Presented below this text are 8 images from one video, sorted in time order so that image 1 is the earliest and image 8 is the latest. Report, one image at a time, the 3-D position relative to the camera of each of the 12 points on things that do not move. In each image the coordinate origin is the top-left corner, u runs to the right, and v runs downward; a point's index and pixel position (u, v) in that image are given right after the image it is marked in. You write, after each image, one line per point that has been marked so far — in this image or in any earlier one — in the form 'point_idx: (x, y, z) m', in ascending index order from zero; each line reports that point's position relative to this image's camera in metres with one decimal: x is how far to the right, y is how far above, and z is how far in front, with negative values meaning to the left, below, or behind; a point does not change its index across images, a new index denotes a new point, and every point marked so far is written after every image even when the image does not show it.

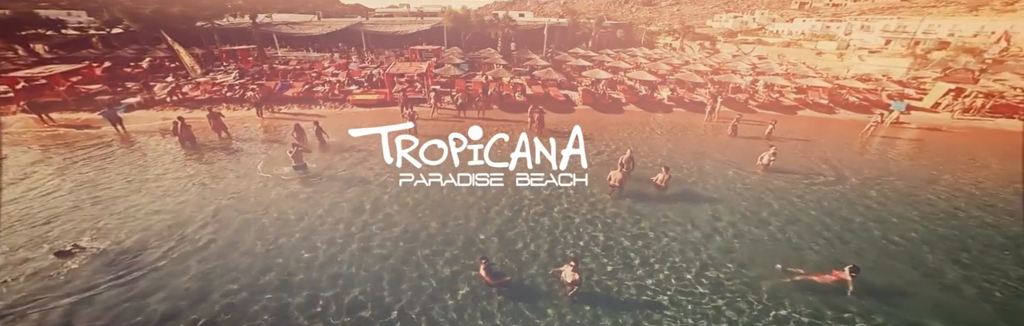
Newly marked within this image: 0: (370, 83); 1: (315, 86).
0: (-4.6, +2.2, +8.9) m
1: (-5.4, +2.0, +8.7) m
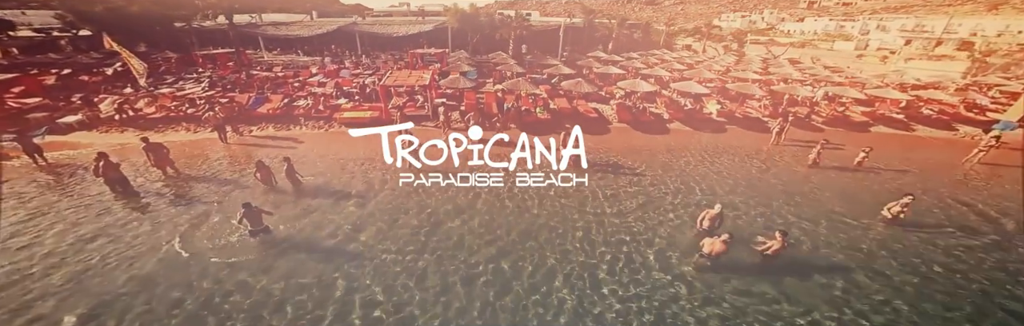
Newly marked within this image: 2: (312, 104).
0: (-4.1, +1.6, +7.5) m
1: (-5.0, +1.4, +7.3) m
2: (-4.6, +1.3, +7.3) m
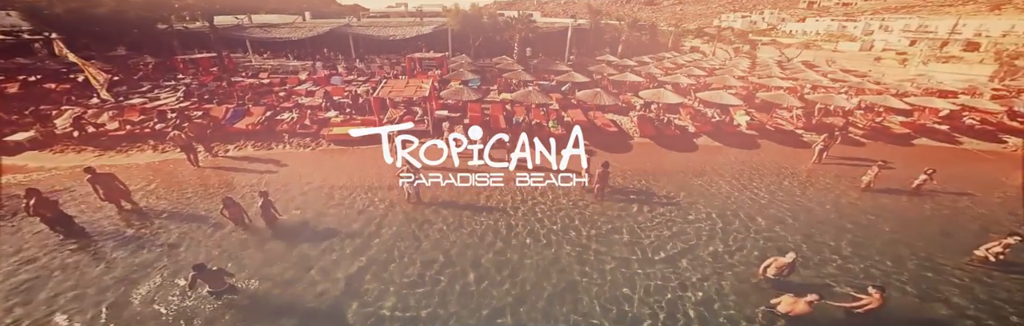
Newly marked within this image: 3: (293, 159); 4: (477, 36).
0: (-3.9, +1.2, +6.8) m
1: (-4.8, +1.0, +6.6) m
2: (-4.4, +0.9, +6.5) m
3: (-4.4, +0.1, +6.6) m
4: (-0.7, +2.6, +6.5) m
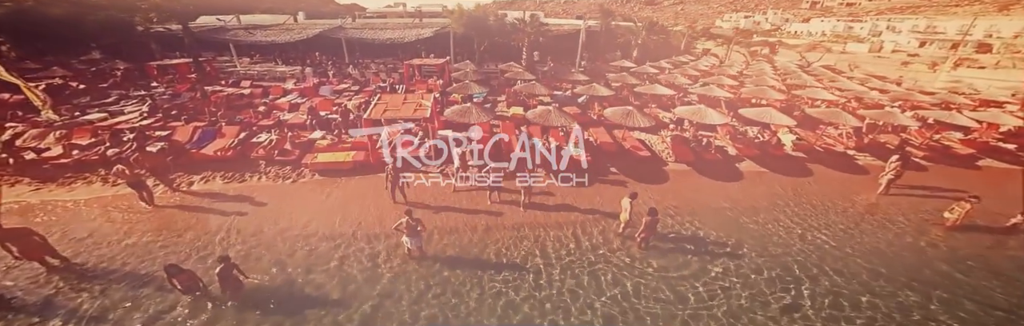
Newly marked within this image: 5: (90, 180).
0: (-3.7, +0.7, +5.9) m
1: (-4.6, +0.5, +5.7) m
2: (-4.1, +0.4, +5.7) m
3: (-4.1, -0.4, +5.7) m
4: (-0.5, +2.1, +5.6) m
5: (-7.0, -0.2, +5.4) m
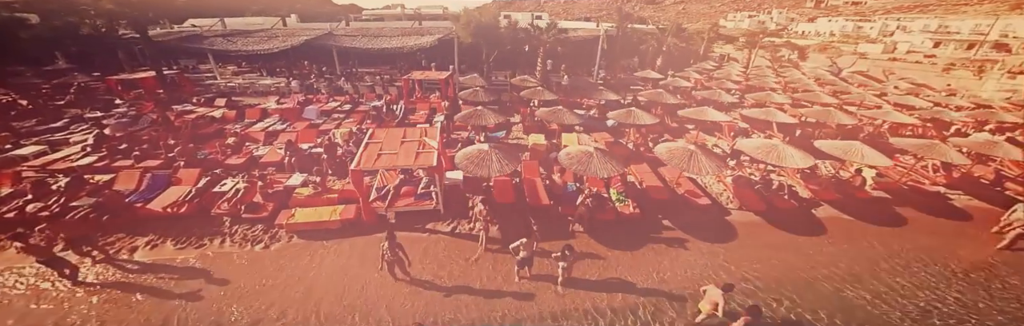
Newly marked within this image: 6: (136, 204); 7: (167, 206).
0: (-3.3, 0.0, +4.9) m
1: (-4.2, -0.2, +4.6) m
2: (-3.8, -0.3, +4.6) m
3: (-3.7, -1.1, +4.6) m
4: (-0.1, +1.4, +4.6) m
5: (-6.6, -0.9, +4.4) m
6: (-5.0, -0.5, +4.4) m
7: (-4.7, -0.4, +4.4) m
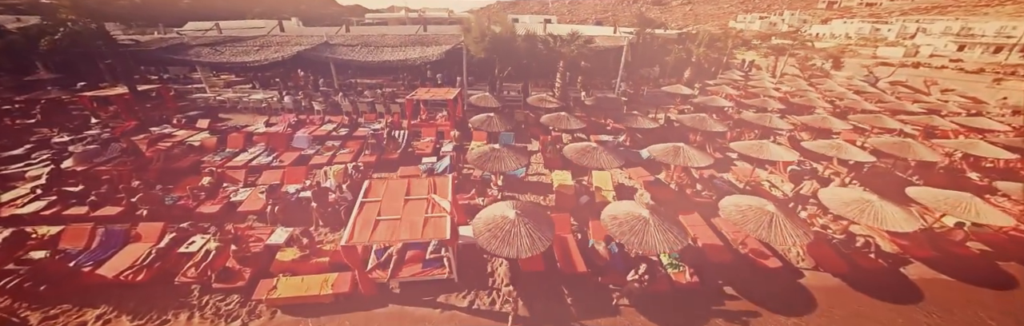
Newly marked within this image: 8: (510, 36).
0: (-3.0, -0.6, +4.1) m
1: (-3.9, -0.8, +3.9) m
2: (-3.5, -0.9, +3.8) m
3: (-3.4, -1.7, +3.9) m
4: (+0.2, +0.8, +3.8) m
5: (-6.3, -1.5, +3.6) m
6: (-4.7, -1.1, +3.6) m
7: (-4.4, -1.0, +3.7) m
8: (-0.1, +2.5, +6.8) m
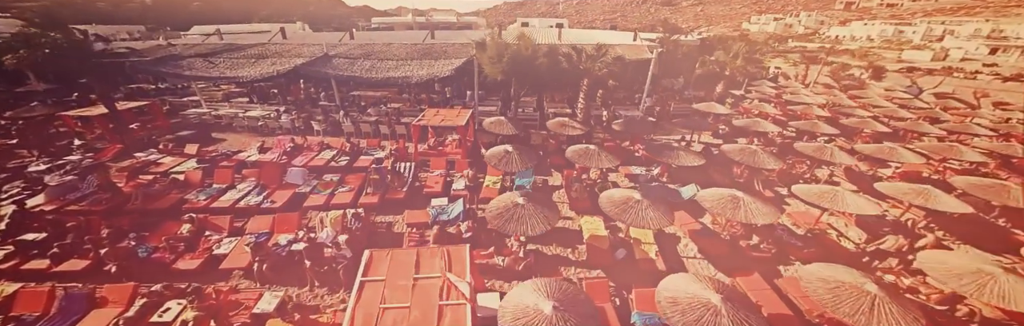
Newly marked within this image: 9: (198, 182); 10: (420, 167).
0: (-2.7, -1.2, +3.5) m
1: (-3.6, -1.4, +3.3) m
2: (-3.2, -1.5, +3.2) m
3: (-3.1, -2.3, +3.2) m
4: (+0.5, +0.2, +3.1) m
5: (-6.0, -2.1, +3.1) m
6: (-4.4, -1.6, +3.0) m
7: (-4.1, -1.6, +3.1) m
8: (+0.3, +1.9, +6.1) m
9: (-5.0, -0.3, +5.0) m
10: (-1.6, -0.1, +5.4) m
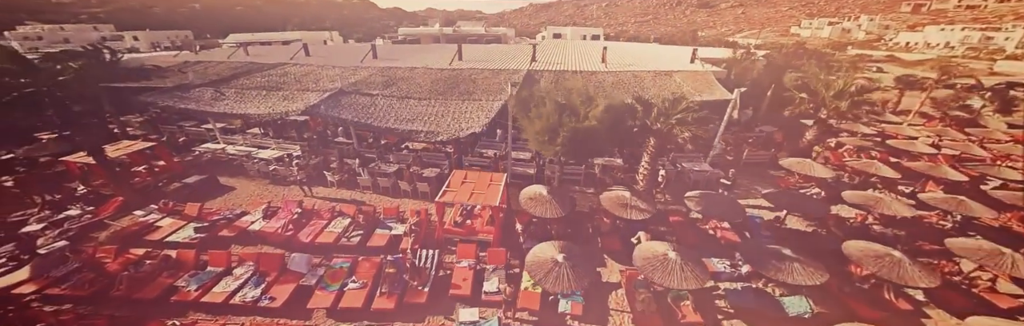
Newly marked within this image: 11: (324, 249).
0: (-2.2, -2.3, +2.6) m
1: (-3.2, -2.5, +2.5) m
2: (-2.7, -2.5, +2.4) m
3: (-2.7, -3.4, +2.4) m
4: (+1.0, -0.9, +2.0) m
5: (-5.6, -3.1, +2.4) m
6: (-4.0, -2.7, +2.3) m
7: (-3.7, -2.7, +2.3) m
8: (+1.0, +0.8, +5.0) m
9: (-4.4, -1.3, +4.3) m
10: (-0.9, -1.2, +4.5) m
11: (-2.6, -1.2, +4.4) m
